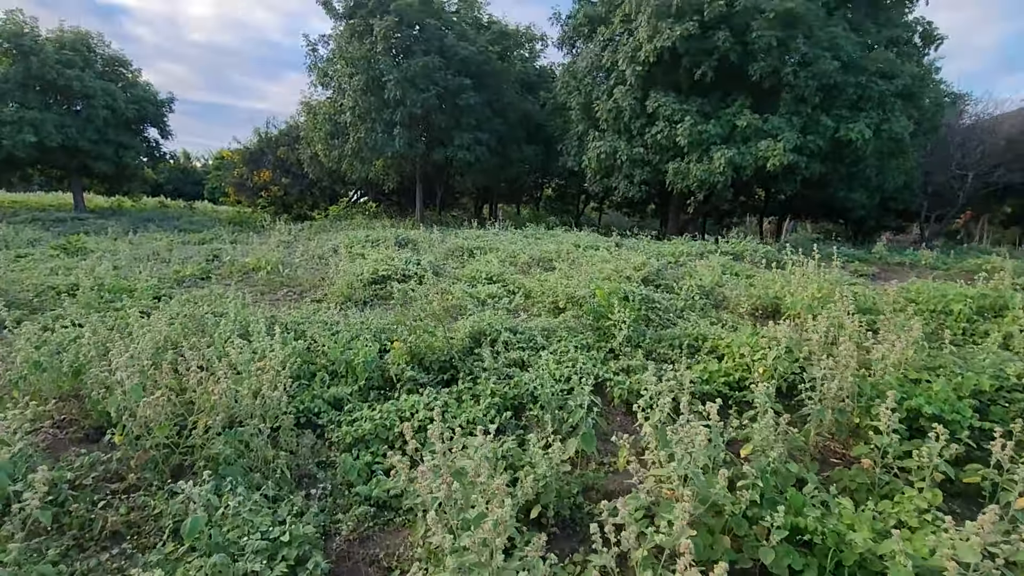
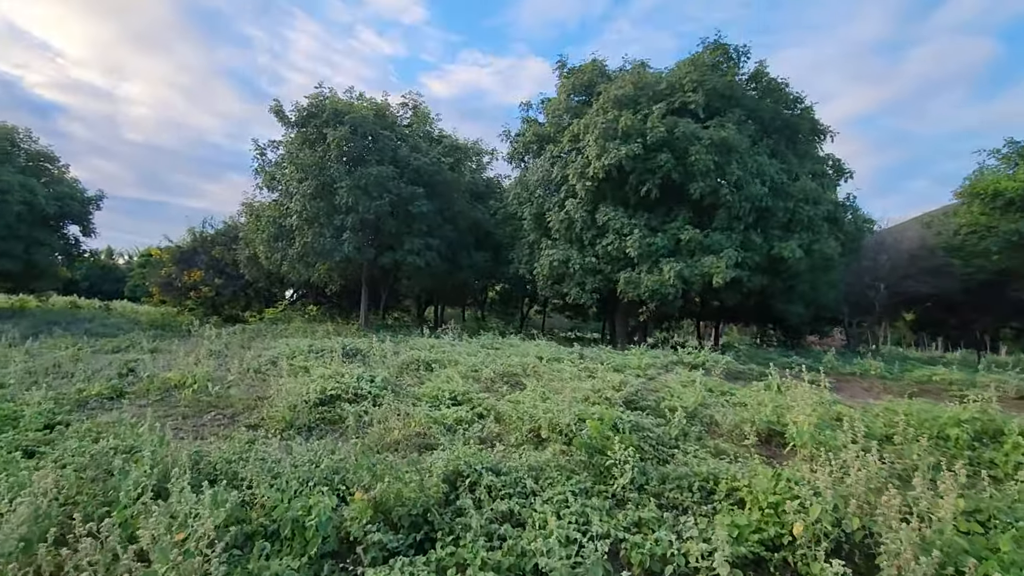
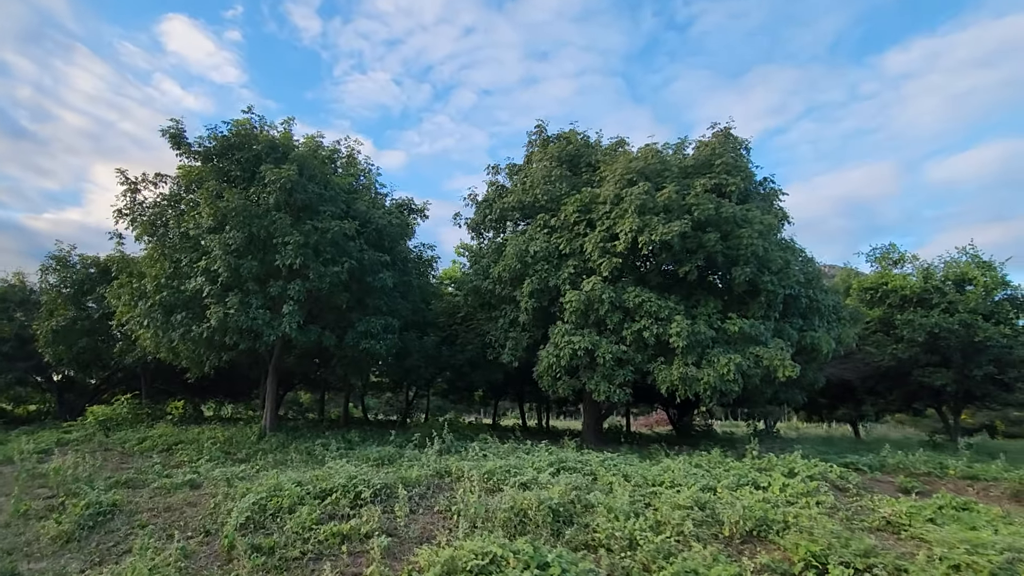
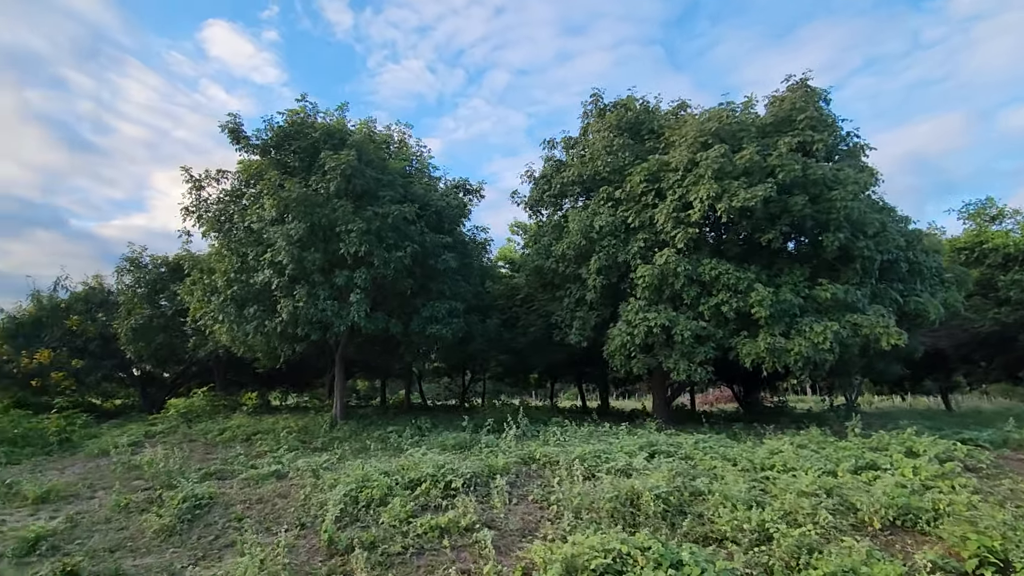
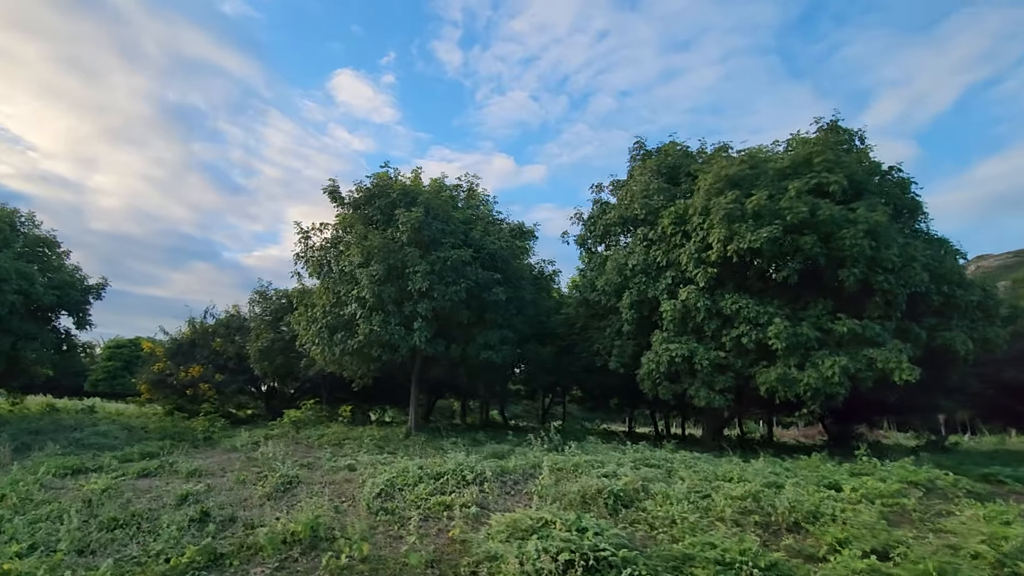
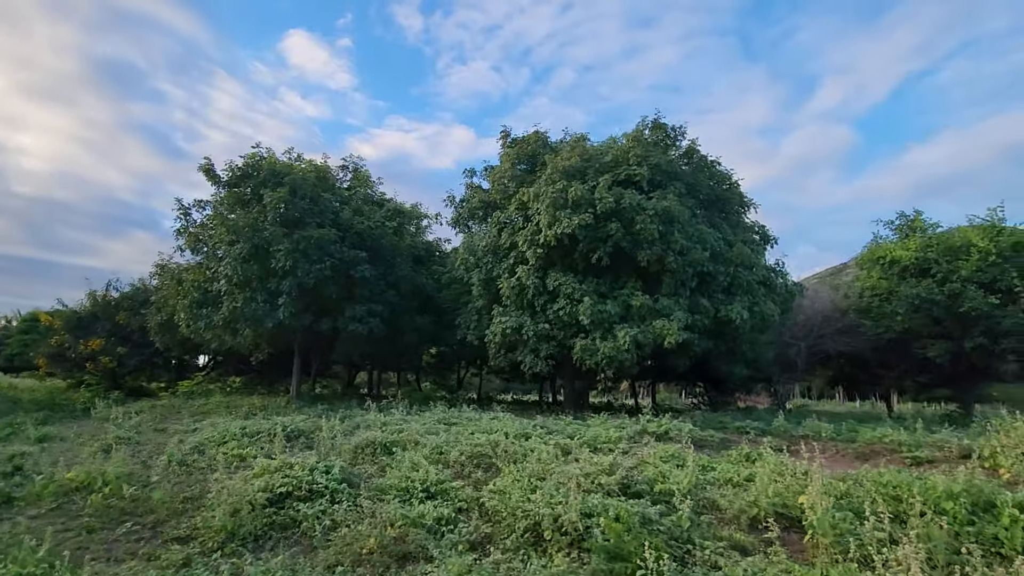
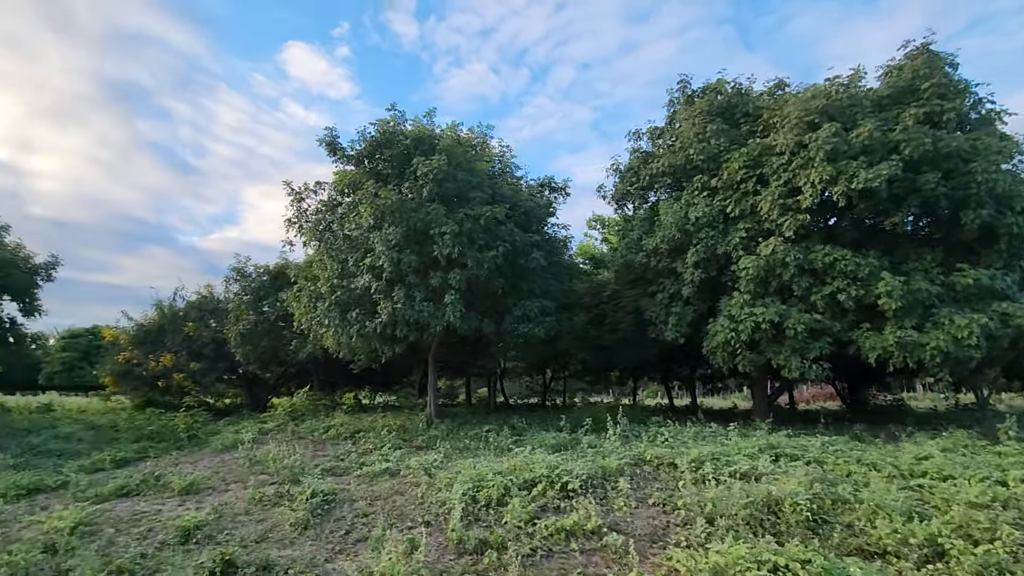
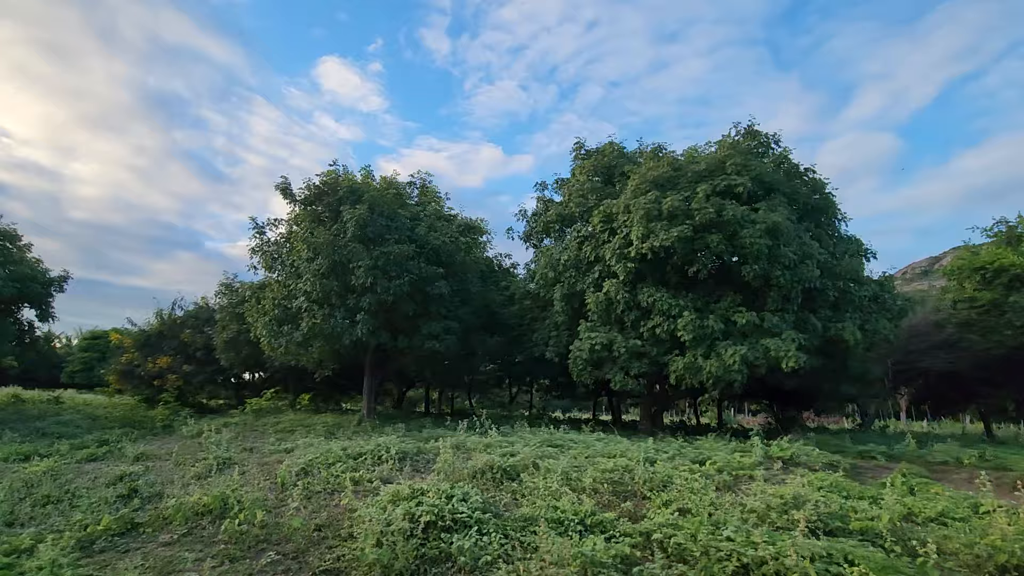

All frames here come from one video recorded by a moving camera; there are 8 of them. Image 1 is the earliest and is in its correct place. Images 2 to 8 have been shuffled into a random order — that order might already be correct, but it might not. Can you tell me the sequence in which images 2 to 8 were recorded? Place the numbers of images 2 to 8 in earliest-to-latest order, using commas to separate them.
2, 6, 8, 5, 3, 4, 7
